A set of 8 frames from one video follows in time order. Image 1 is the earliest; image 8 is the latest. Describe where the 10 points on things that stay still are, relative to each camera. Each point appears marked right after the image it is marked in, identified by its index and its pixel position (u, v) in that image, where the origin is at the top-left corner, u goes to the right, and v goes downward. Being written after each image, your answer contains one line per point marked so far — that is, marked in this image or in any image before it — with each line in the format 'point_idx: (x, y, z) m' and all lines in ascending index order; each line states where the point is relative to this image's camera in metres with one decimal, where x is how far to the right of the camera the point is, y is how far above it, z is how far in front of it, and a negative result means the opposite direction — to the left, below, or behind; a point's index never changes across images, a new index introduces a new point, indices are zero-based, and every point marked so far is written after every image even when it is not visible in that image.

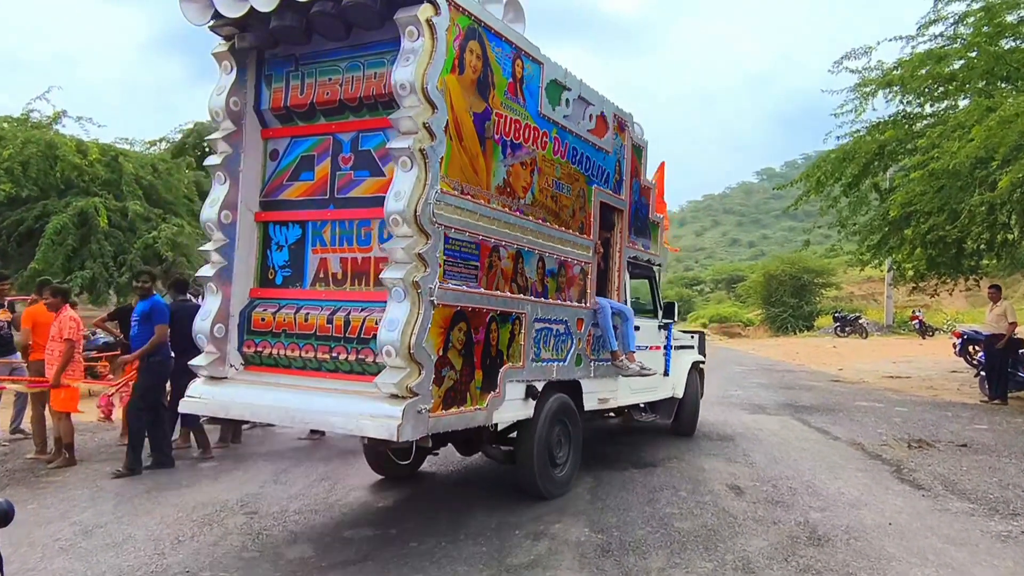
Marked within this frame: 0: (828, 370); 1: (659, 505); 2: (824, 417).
0: (+6.7, -1.7, +18.2) m
1: (+1.0, -1.4, +5.7) m
2: (+3.7, -1.5, +10.2) m
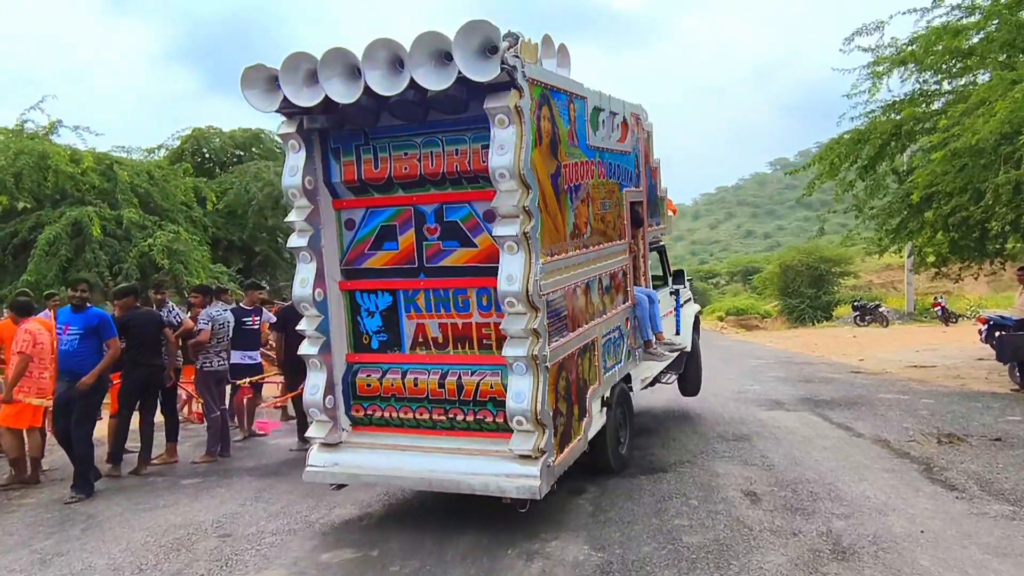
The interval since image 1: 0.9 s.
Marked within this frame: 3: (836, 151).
0: (+6.9, -1.5, +17.6) m
1: (+0.9, -1.4, +5.2) m
2: (+3.7, -1.4, +9.7) m
3: (+5.6, +2.4, +14.9) m
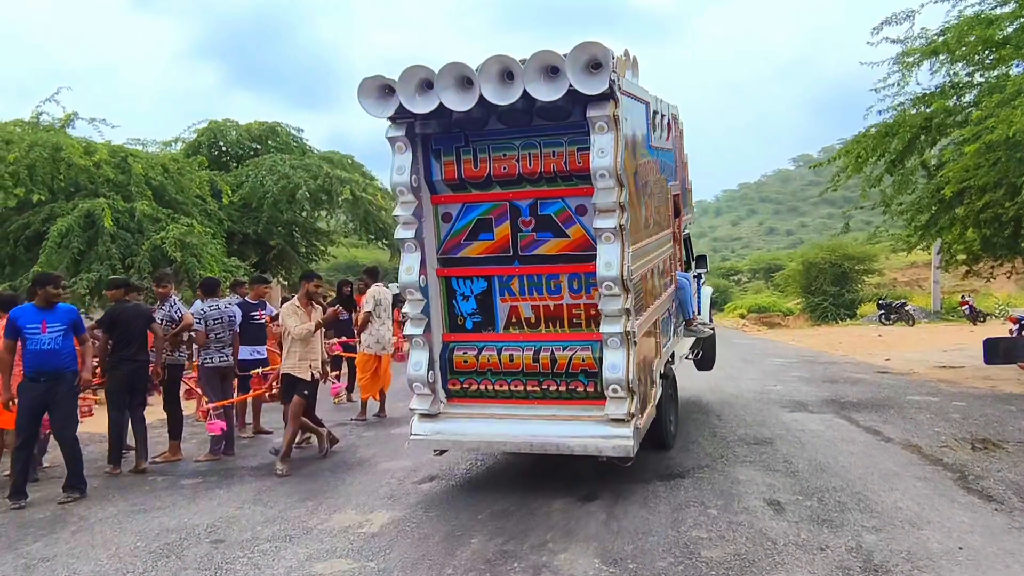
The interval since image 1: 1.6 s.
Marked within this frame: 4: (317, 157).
0: (+7.2, -1.5, +17.2) m
1: (+1.0, -1.4, +4.9) m
2: (+3.9, -1.4, +9.3) m
3: (+5.9, +2.4, +14.5) m
4: (-4.5, +3.0, +19.8) m
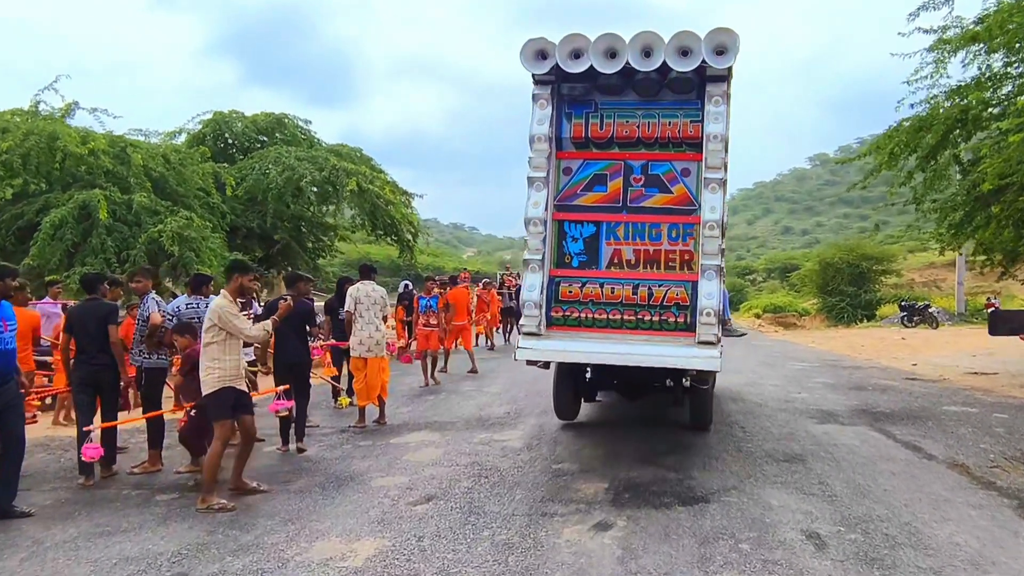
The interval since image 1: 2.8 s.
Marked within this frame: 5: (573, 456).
0: (+7.4, -1.5, +16.4) m
1: (+1.0, -1.4, +4.2) m
2: (+4.0, -1.4, +8.6) m
3: (+6.1, +2.4, +13.7) m
4: (-4.2, +3.1, +19.2) m
5: (+0.5, -1.4, +7.1) m
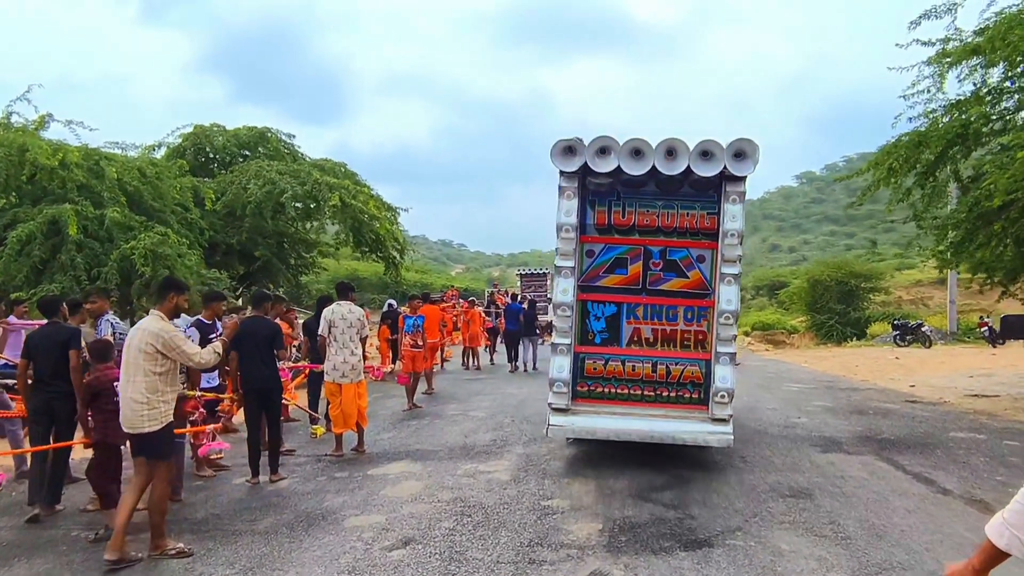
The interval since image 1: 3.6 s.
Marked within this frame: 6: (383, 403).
0: (+7.2, -1.9, +16.0) m
1: (+0.9, -1.5, +3.7) m
2: (+3.8, -1.6, +8.2) m
3: (+5.9, +2.1, +13.4) m
4: (-4.5, +2.7, +18.8) m
5: (+0.4, -1.6, +6.6) m
6: (-1.9, -1.7, +12.6) m
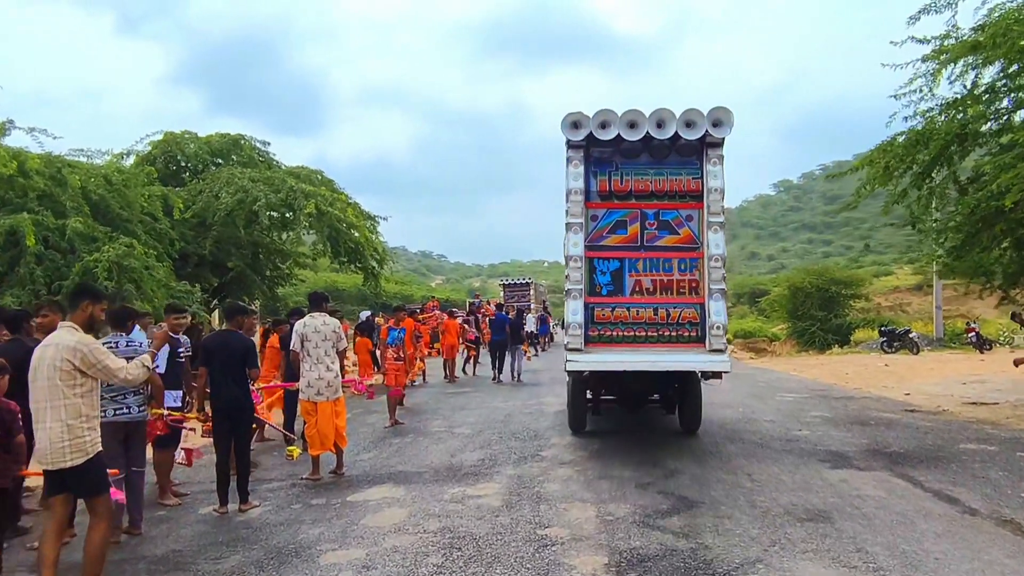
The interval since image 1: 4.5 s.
0: (+6.9, -2.0, +15.6) m
1: (+0.9, -1.5, +3.2) m
2: (+3.8, -1.6, +7.7) m
3: (+5.7, +2.0, +13.0) m
4: (-4.8, +2.4, +18.1) m
5: (+0.3, -1.6, +6.0) m
6: (-2.1, -1.8, +12.0) m
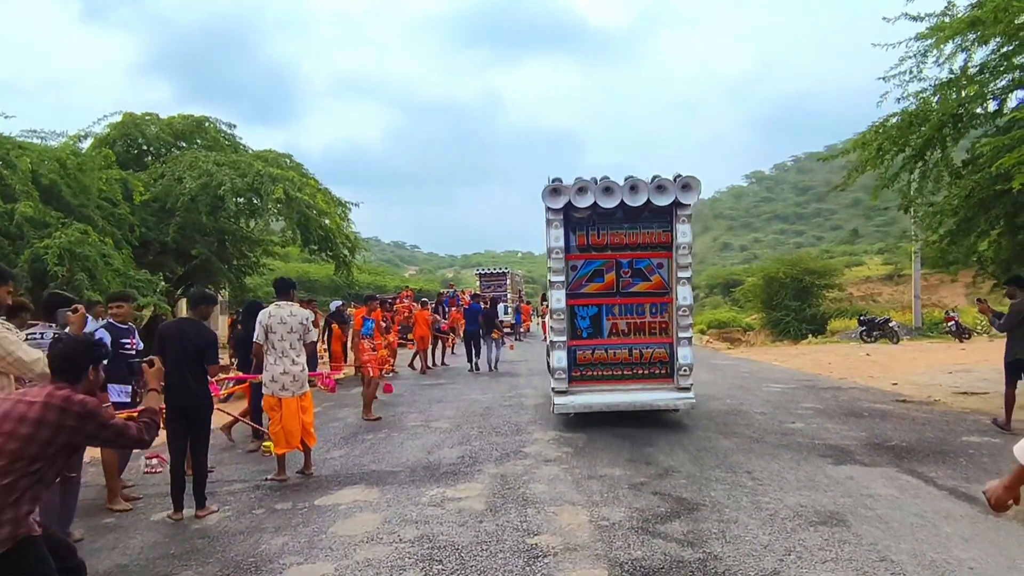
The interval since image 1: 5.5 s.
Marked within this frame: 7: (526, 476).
0: (+6.6, -1.7, +15.3) m
1: (+0.9, -1.4, +2.7) m
2: (+3.6, -1.5, +7.2) m
3: (+5.4, +2.2, +12.6) m
4: (-5.3, +2.7, +17.4) m
5: (+0.2, -1.5, +5.5) m
6: (-2.3, -1.7, +11.4) m
7: (+0.1, -1.5, +7.0) m
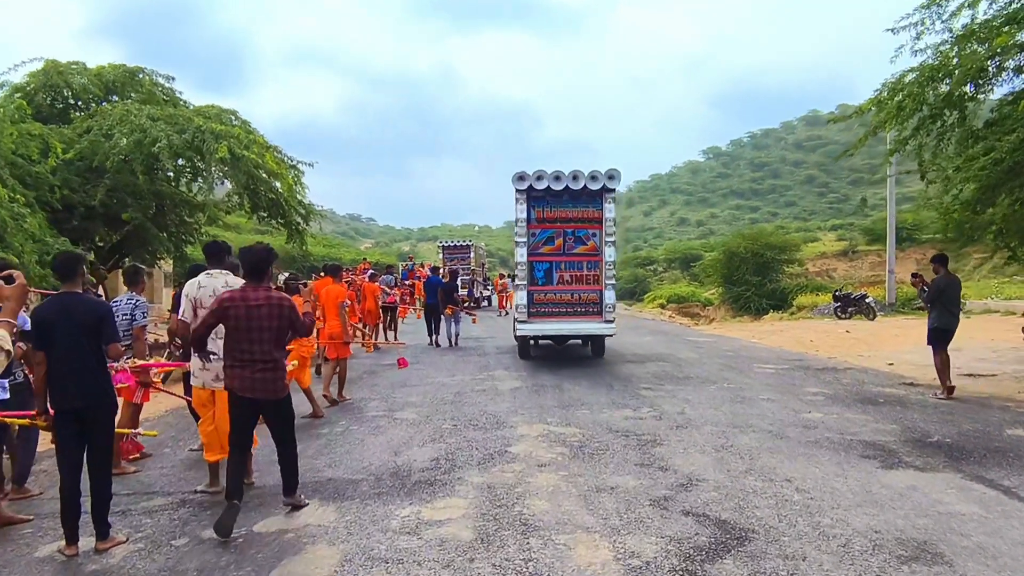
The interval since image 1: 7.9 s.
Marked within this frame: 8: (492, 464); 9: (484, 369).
0: (+6.1, -1.3, +14.3) m
1: (+1.1, -1.3, +1.4) m
2: (+3.5, -1.3, +6.1) m
3: (+5.0, +2.6, +11.4) m
4: (-5.9, +3.2, +15.6) m
5: (+0.3, -1.3, +4.2) m
6: (-2.6, -1.3, +9.9) m
7: (0.0, -1.3, +5.7) m
8: (-0.1, -1.3, +6.4) m
9: (-0.4, -1.3, +13.2) m
